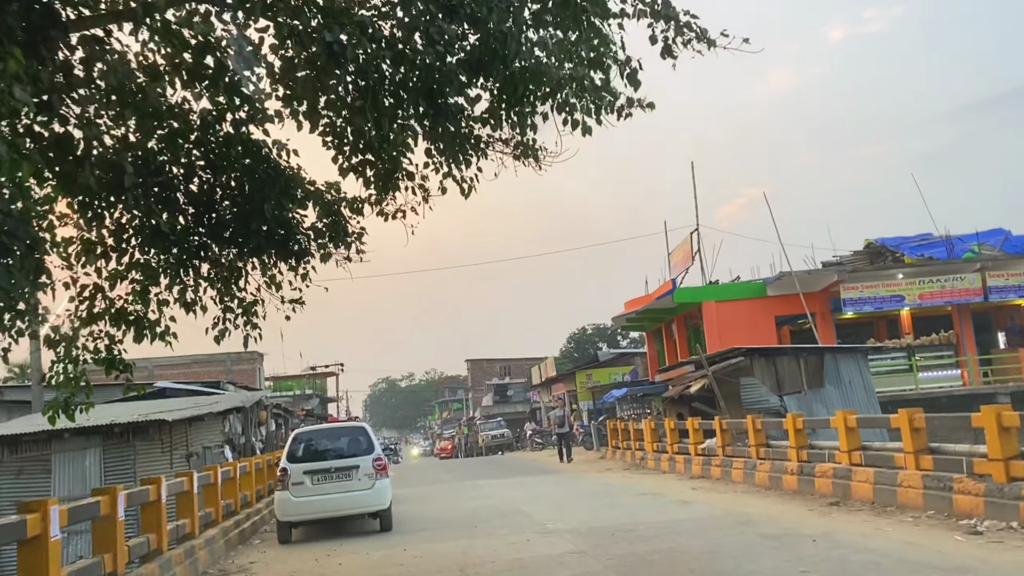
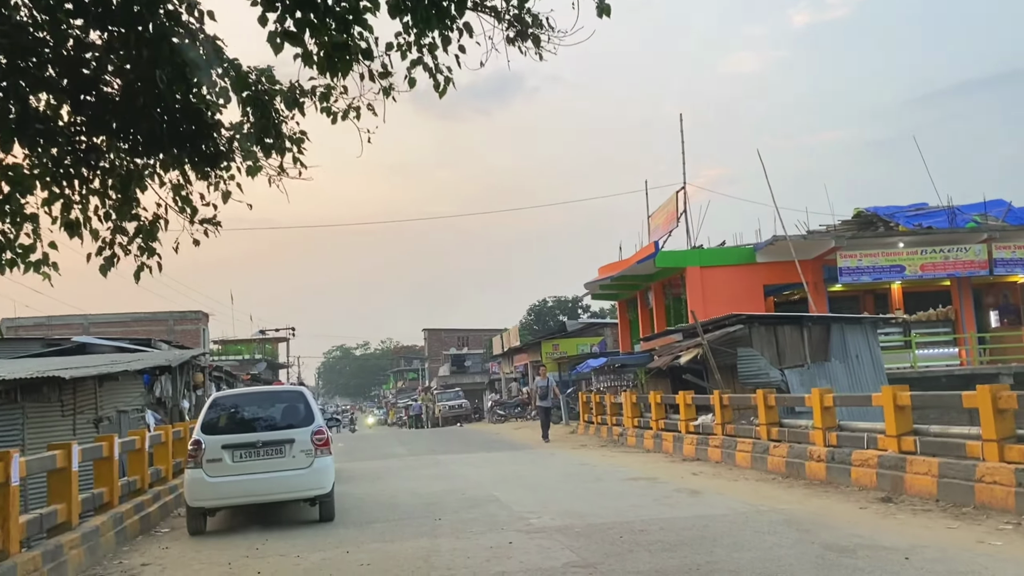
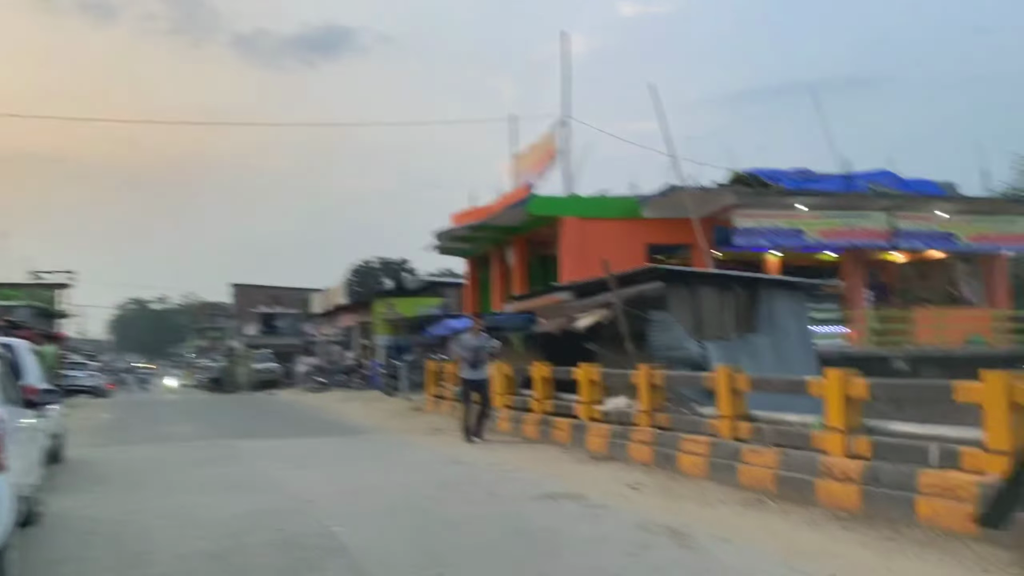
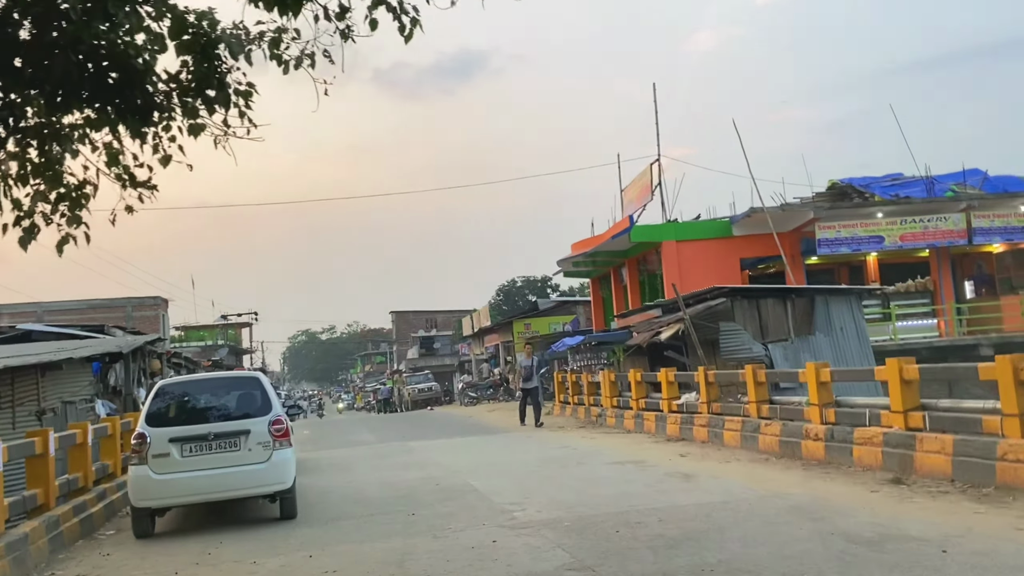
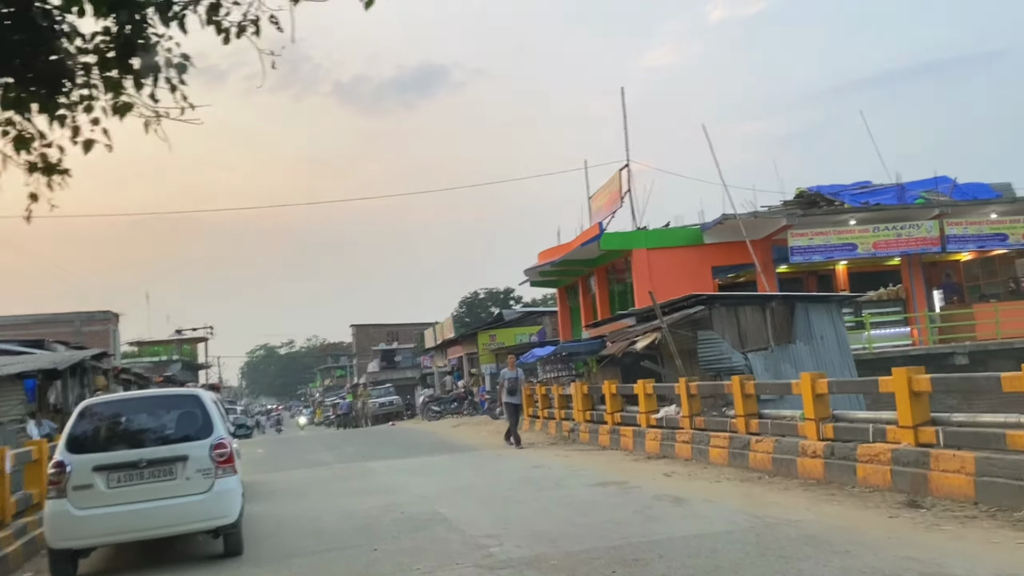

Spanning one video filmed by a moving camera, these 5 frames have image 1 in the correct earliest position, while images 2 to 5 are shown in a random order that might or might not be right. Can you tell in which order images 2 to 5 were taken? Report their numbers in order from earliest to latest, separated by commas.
2, 4, 5, 3
